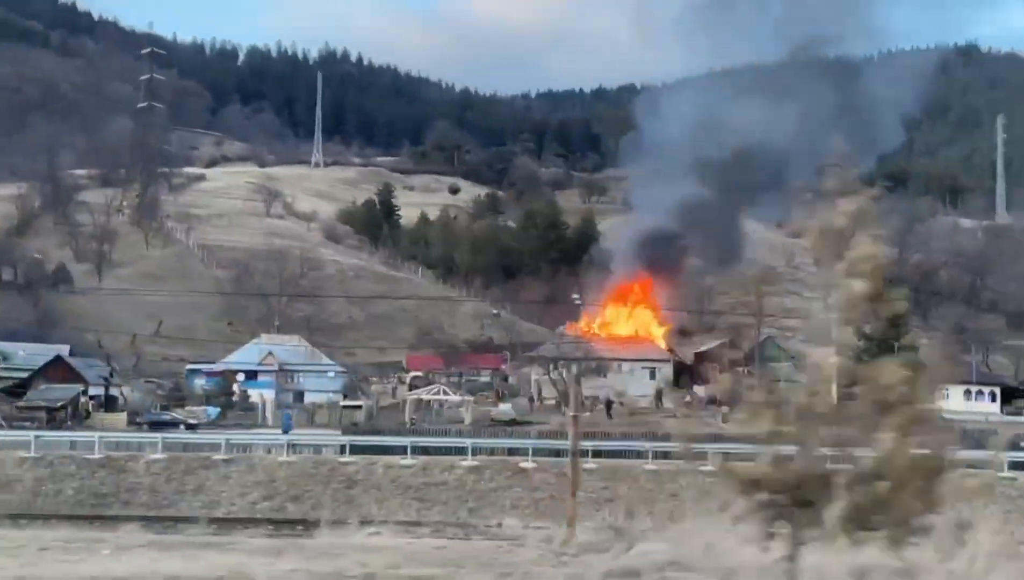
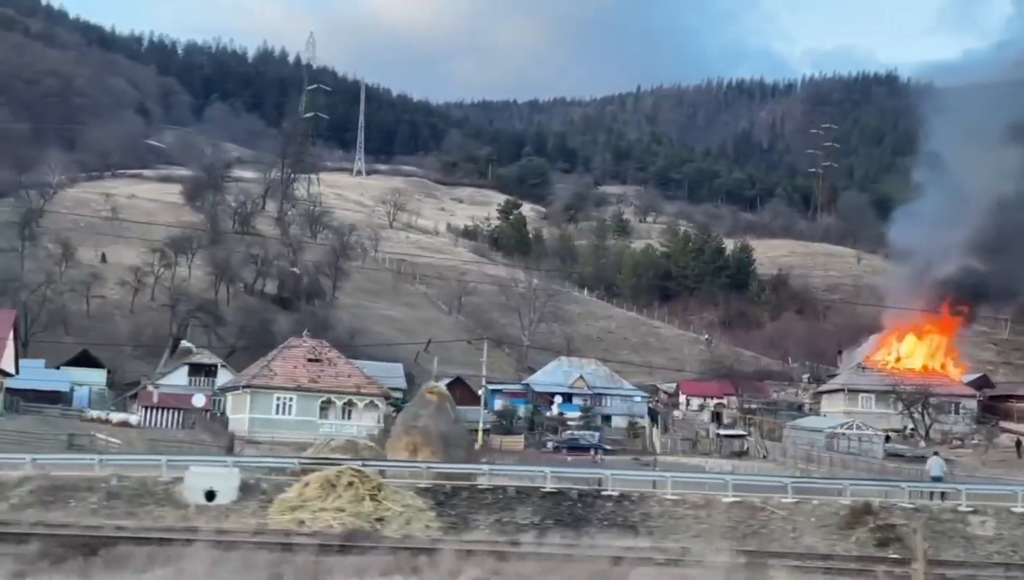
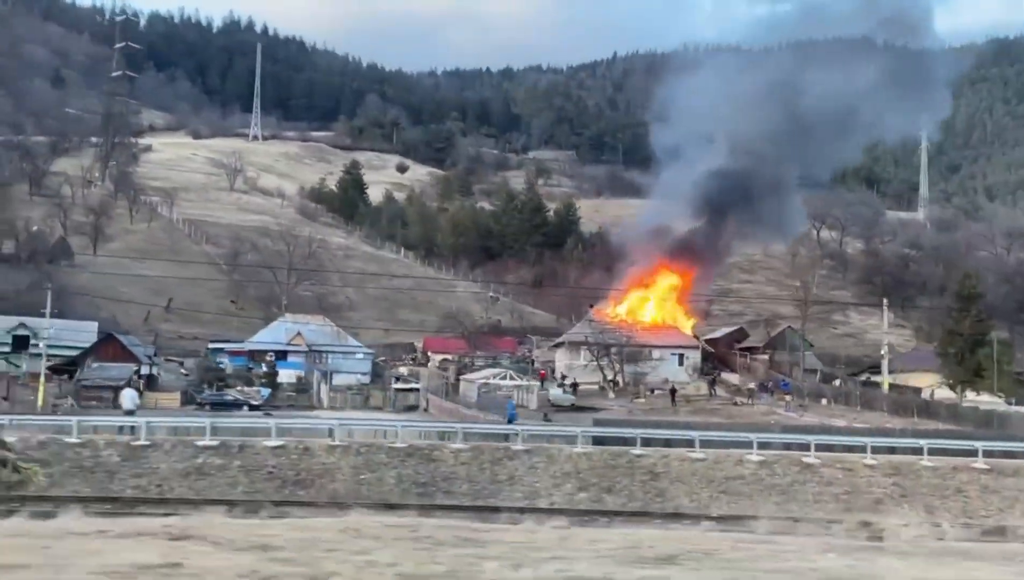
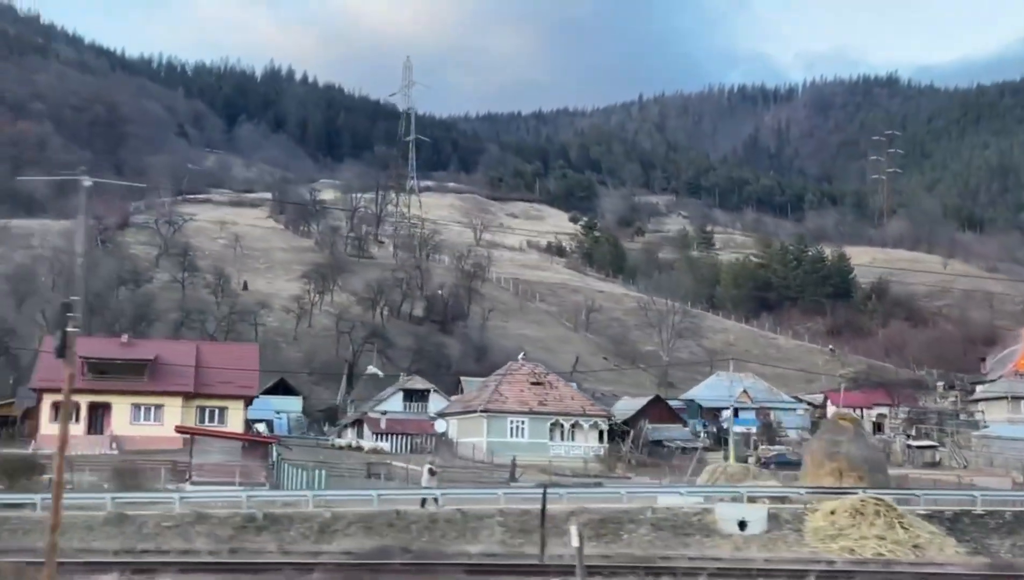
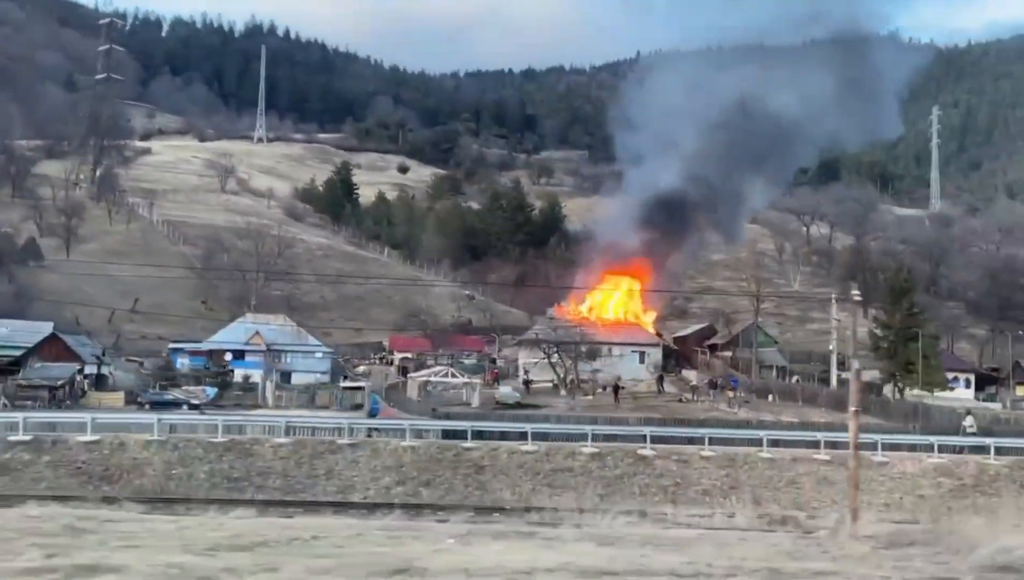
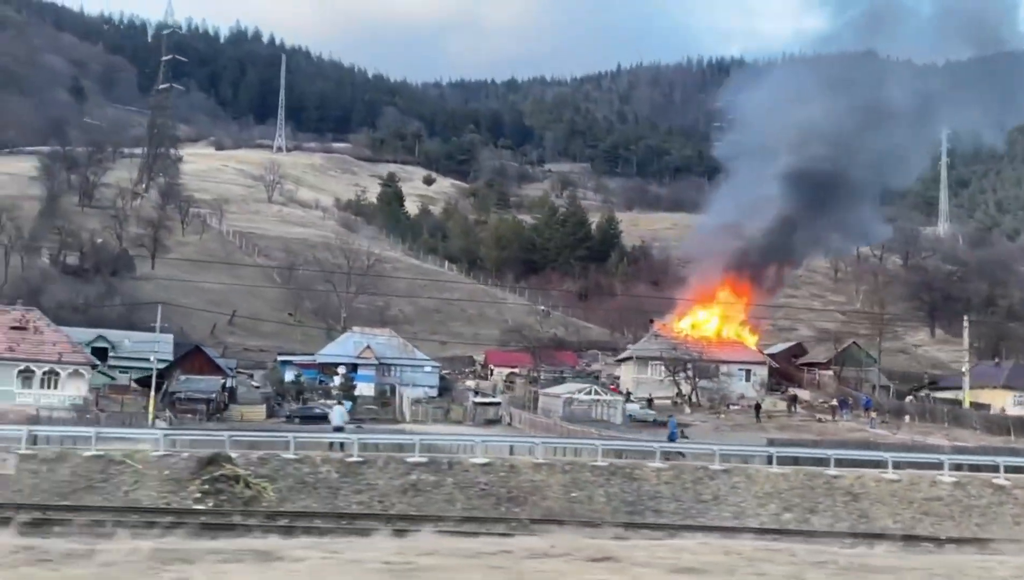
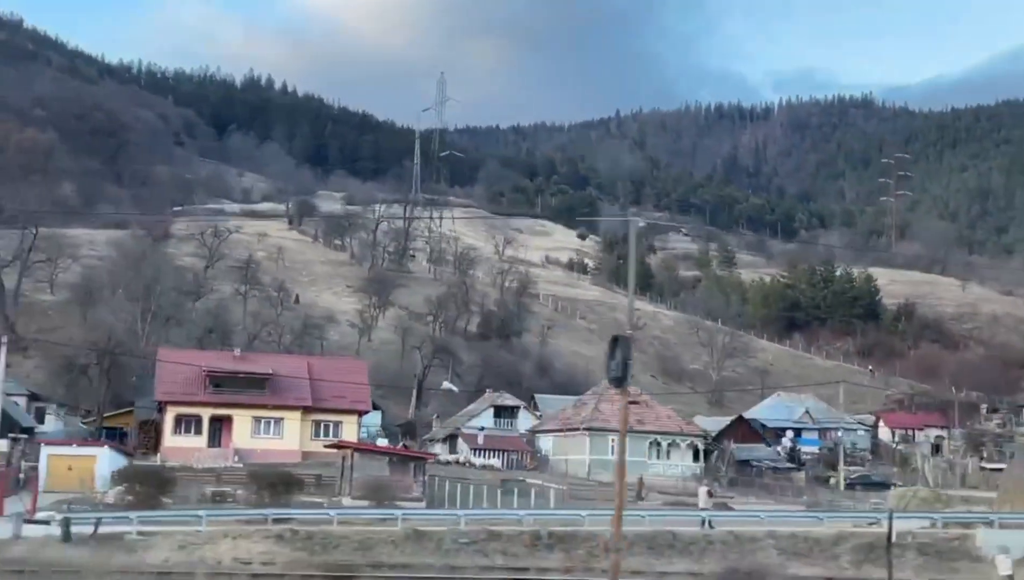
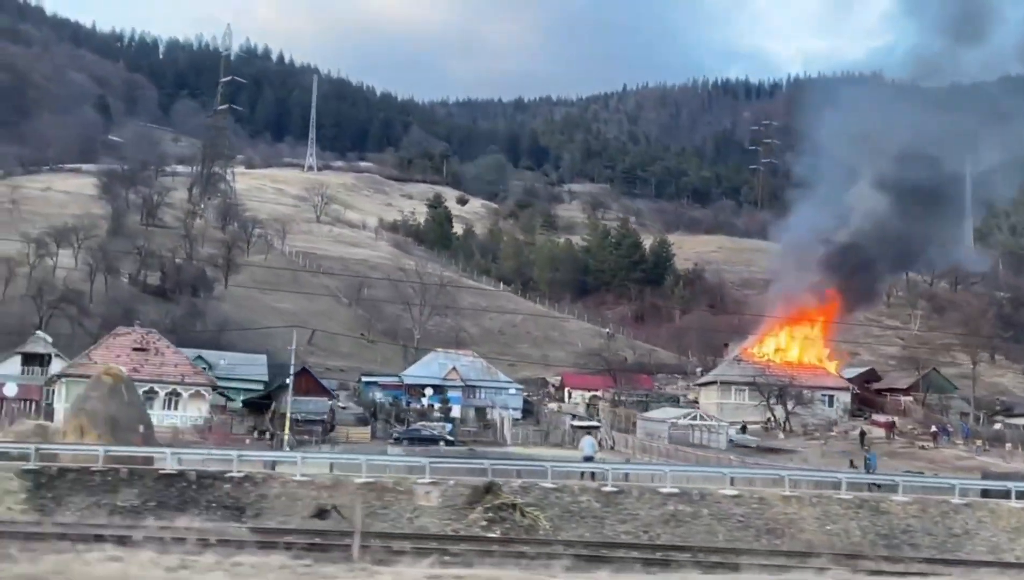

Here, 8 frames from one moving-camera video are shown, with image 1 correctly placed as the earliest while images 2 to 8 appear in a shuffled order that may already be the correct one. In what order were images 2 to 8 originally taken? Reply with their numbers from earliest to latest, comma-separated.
5, 3, 6, 8, 2, 4, 7
